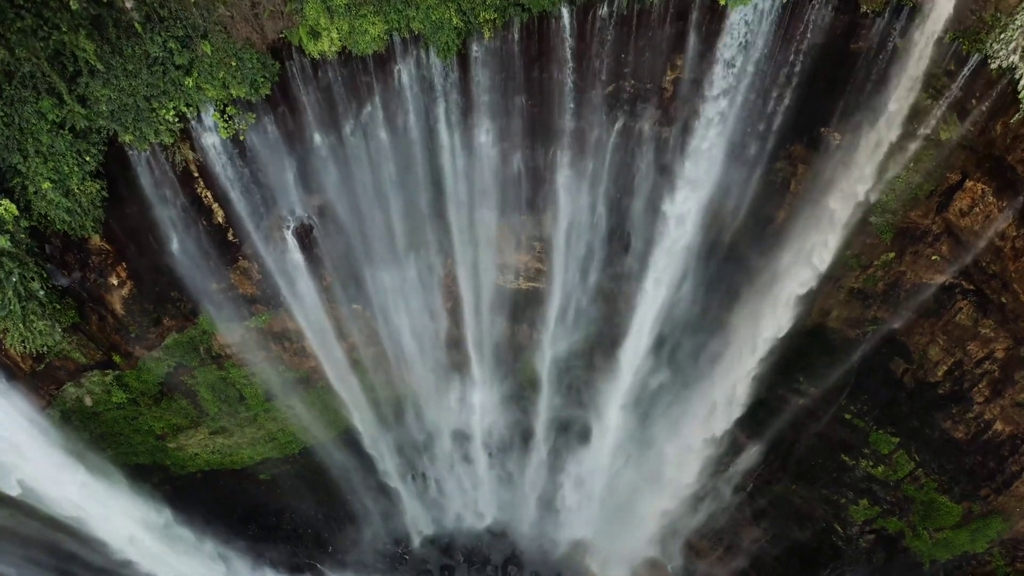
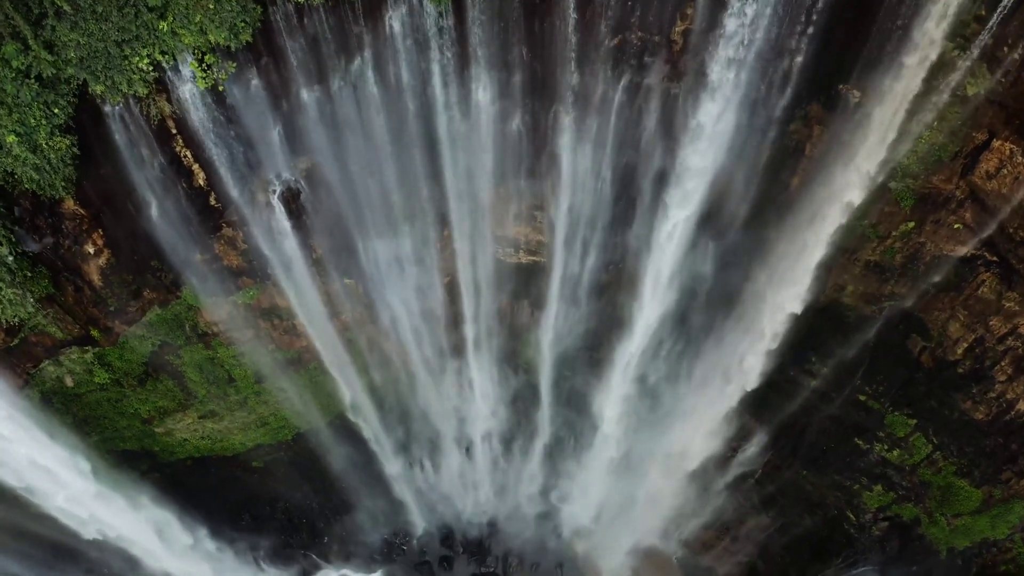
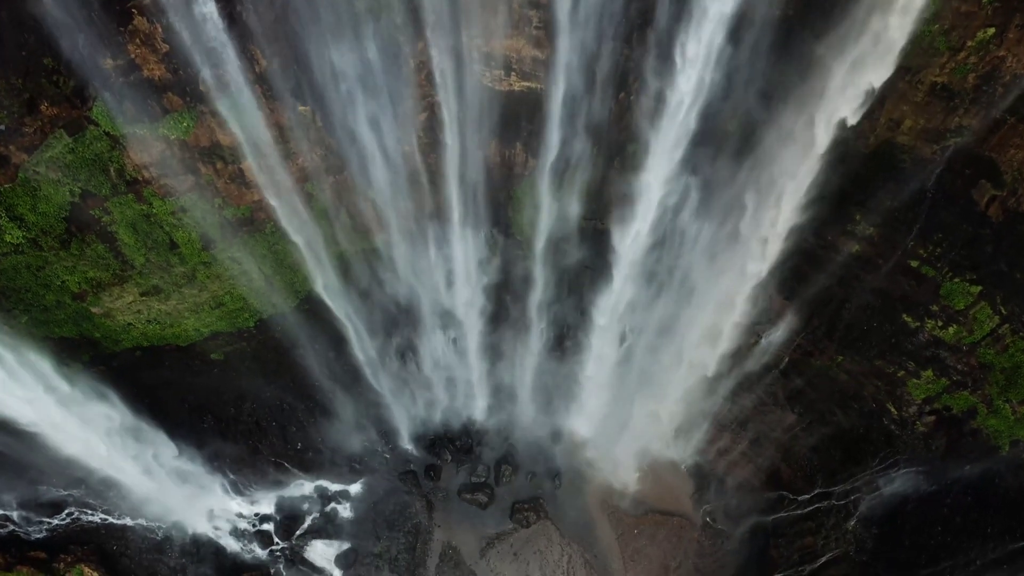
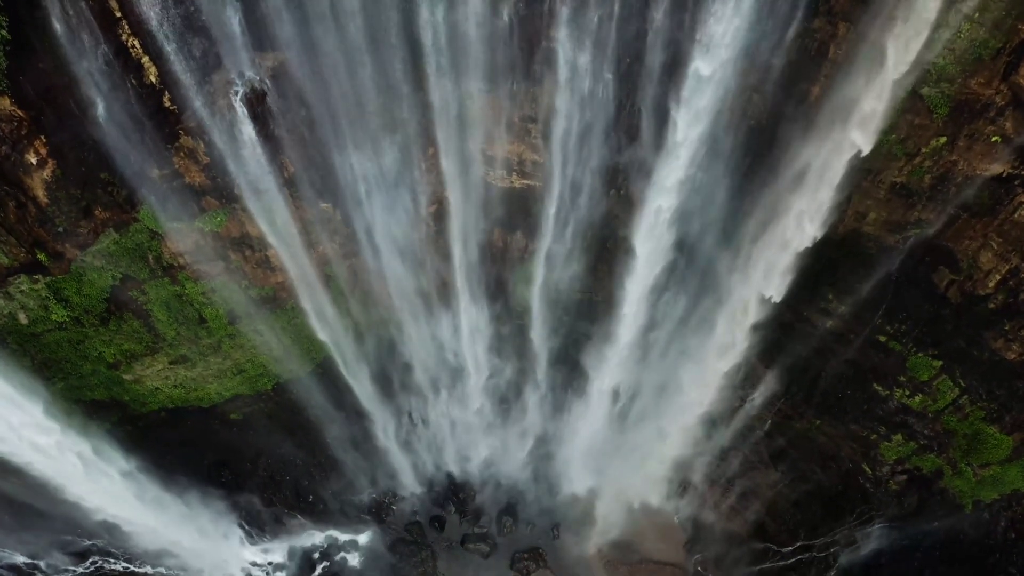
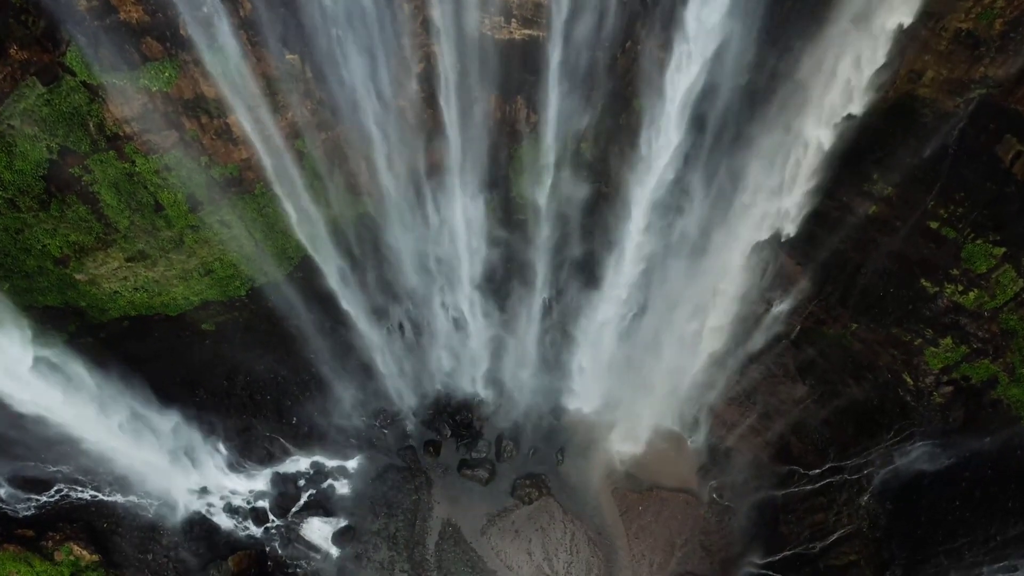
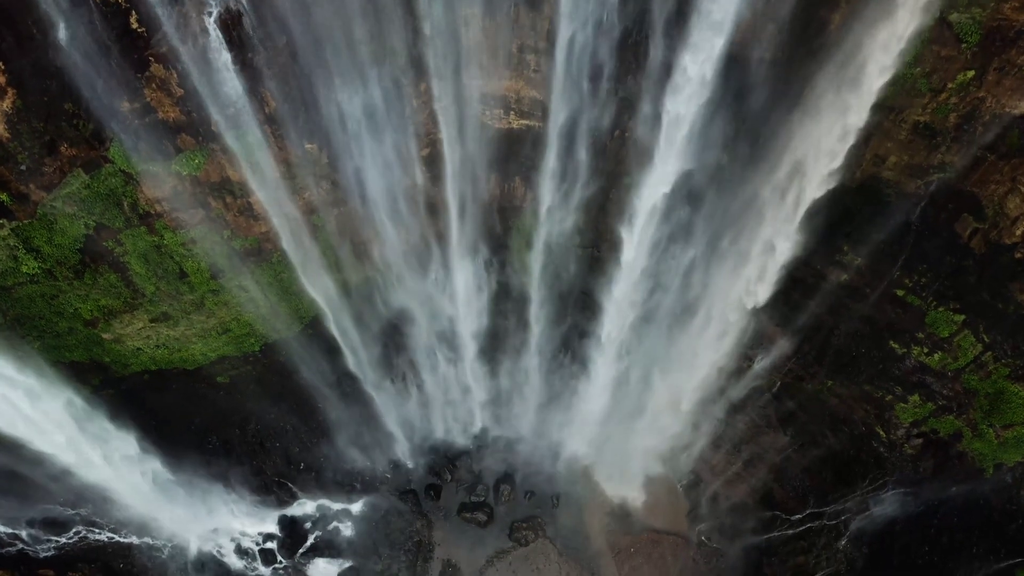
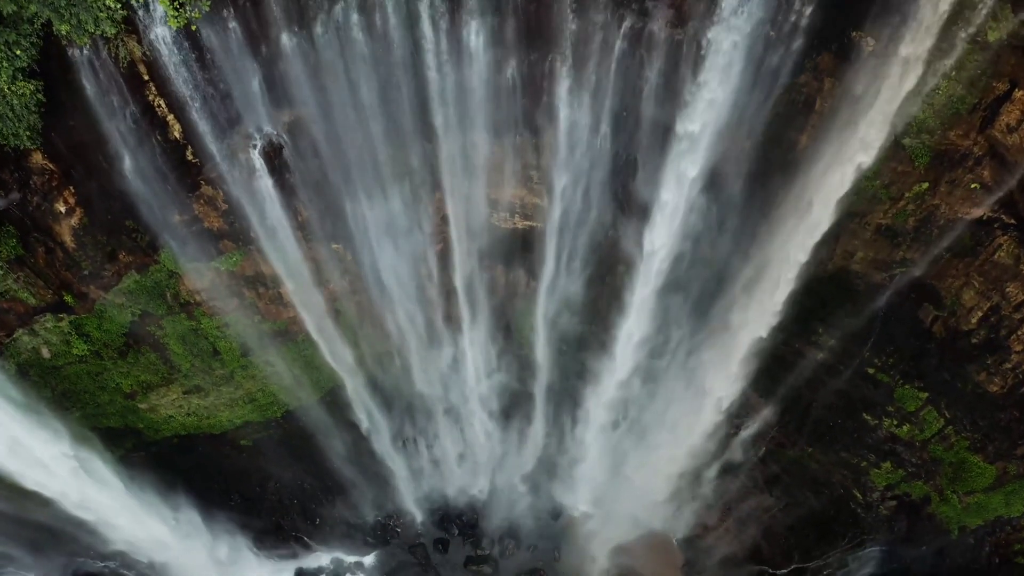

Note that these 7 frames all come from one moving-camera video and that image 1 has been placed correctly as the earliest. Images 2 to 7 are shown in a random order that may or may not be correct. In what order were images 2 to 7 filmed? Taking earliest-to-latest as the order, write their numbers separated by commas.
2, 7, 4, 6, 3, 5
